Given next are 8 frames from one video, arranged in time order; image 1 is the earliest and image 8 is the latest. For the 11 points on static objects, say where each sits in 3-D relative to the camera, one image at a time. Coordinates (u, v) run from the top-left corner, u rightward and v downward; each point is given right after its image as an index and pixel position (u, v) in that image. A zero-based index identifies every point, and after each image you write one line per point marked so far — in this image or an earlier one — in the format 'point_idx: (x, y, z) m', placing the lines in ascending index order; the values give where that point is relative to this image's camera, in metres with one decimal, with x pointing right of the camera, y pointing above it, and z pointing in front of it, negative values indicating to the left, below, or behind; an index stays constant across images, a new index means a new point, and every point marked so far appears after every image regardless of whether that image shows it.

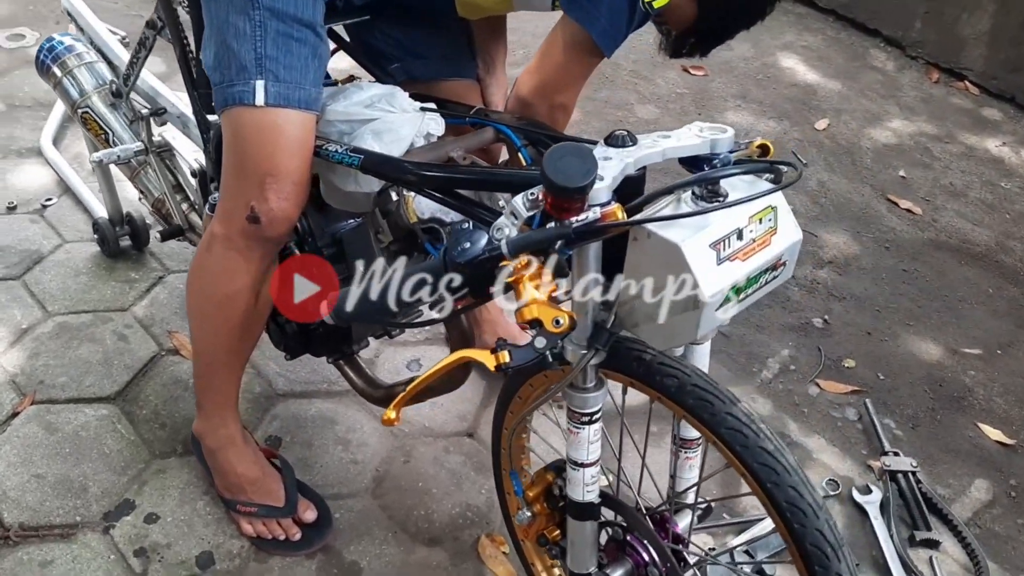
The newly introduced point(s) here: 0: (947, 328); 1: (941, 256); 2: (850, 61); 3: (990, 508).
0: (+1.3, -0.1, +2.6) m
1: (+1.4, +0.1, +2.8) m
2: (+1.5, +1.0, +3.9) m
3: (+1.1, -0.5, +2.1) m
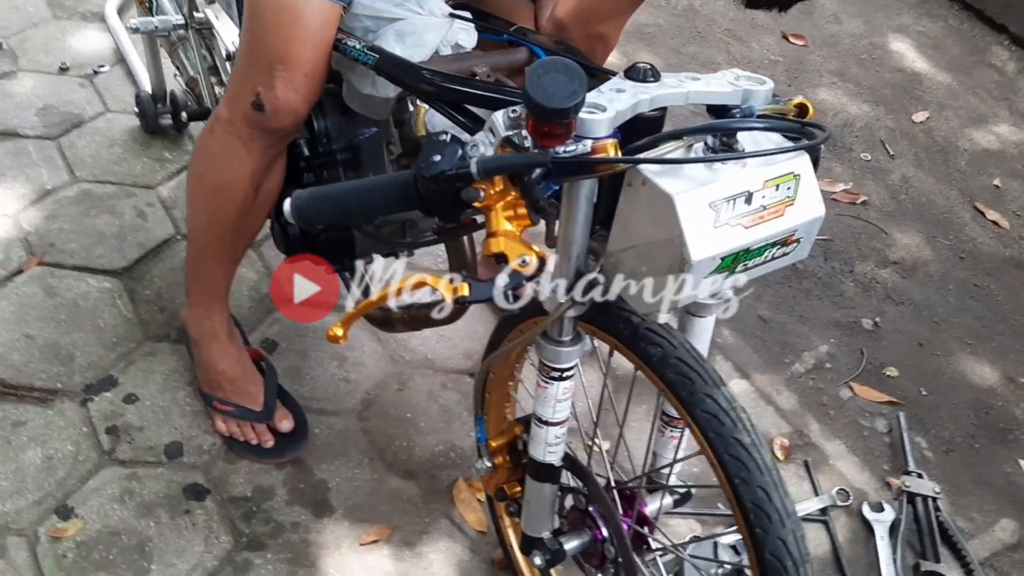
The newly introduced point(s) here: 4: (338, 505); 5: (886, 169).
0: (+1.3, -0.2, +2.4) m
1: (+1.5, 0.0, +2.6) m
2: (+1.9, +1.0, +3.6) m
3: (+1.1, -0.6, +1.9) m
4: (-0.3, -0.4, +1.7) m
5: (+1.3, +0.4, +2.9) m
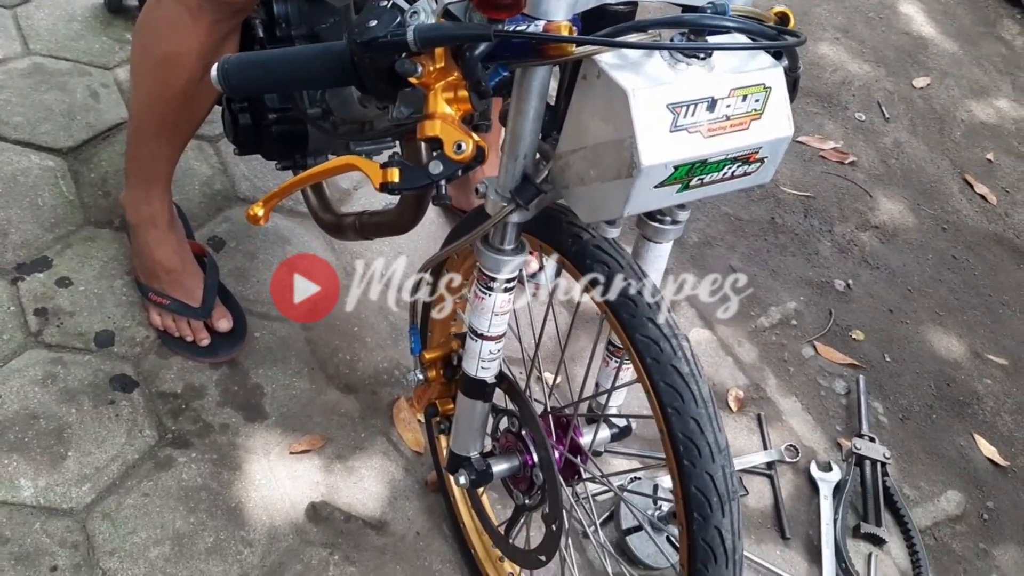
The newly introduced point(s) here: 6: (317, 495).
0: (+1.2, -0.1, +2.3) m
1: (+1.4, +0.1, +2.5) m
2: (+1.8, +1.1, +3.4) m
3: (+0.9, -0.5, +1.9) m
4: (-0.4, -0.2, +1.6) m
5: (+1.2, +0.5, +2.9) m
6: (-0.3, -0.4, +1.5) m
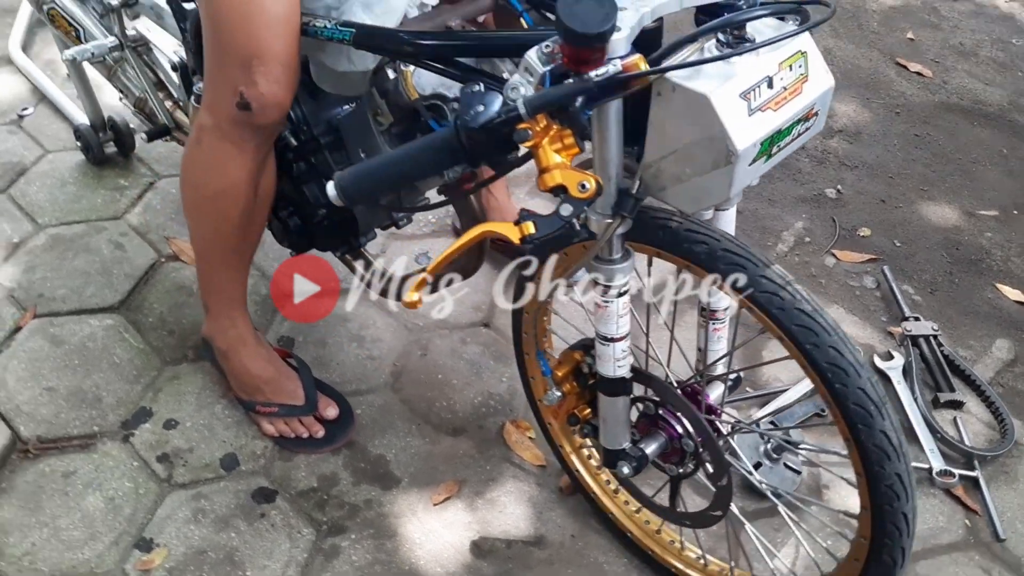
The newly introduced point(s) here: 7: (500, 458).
0: (+1.3, +0.3, +2.5) m
1: (+1.4, +0.5, +2.7) m
2: (+1.4, +1.6, +3.7) m
3: (+1.2, -0.2, +2.0) m
4: (-0.2, -0.4, +1.7) m
5: (+1.0, +0.8, +3.1) m
6: (-0.1, -0.5, +1.6) m
7: (0.0, -0.3, +1.8) m
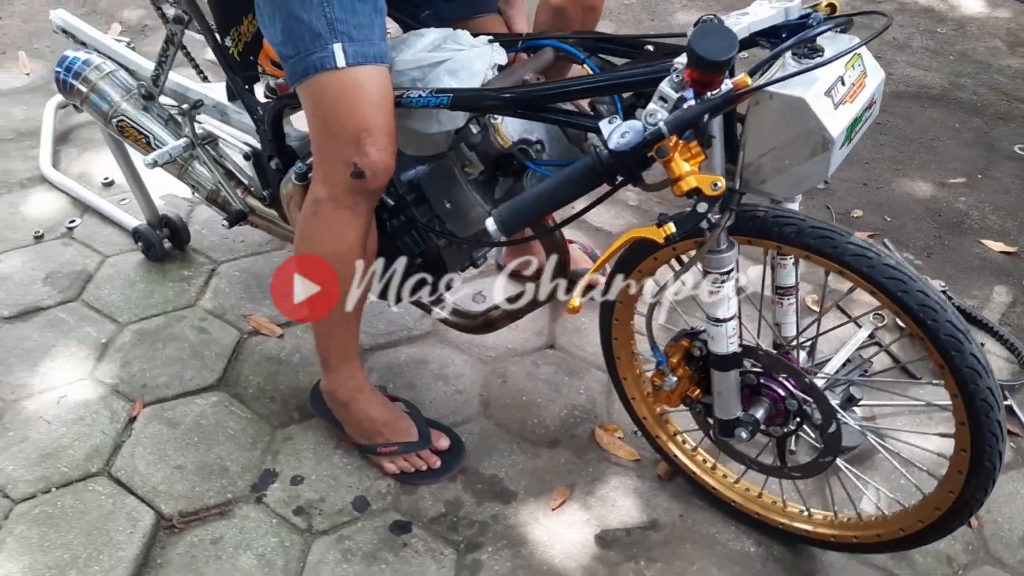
0: (+1.3, +0.4, +2.8) m
1: (+1.4, +0.6, +3.1) m
2: (+1.2, +1.6, +4.0) m
3: (+1.3, -0.1, +2.3) m
4: (0.0, -0.4, +1.9) m
5: (+1.0, +0.9, +3.4) m
6: (+0.2, -0.5, +1.8) m
7: (+0.2, -0.4, +1.9) m
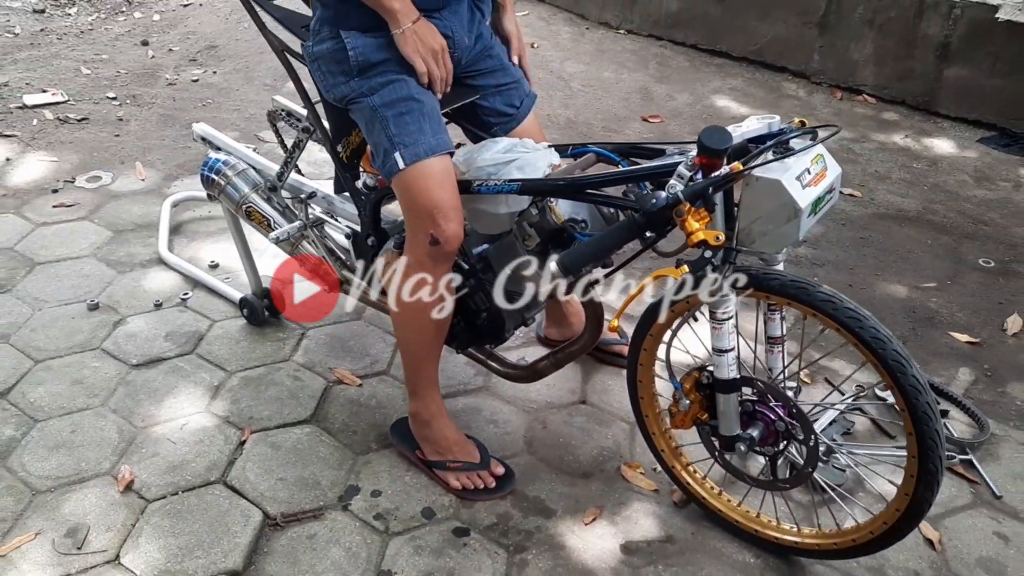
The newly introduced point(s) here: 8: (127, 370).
0: (+1.5, +0.1, +3.3) m
1: (+1.5, +0.3, +3.6) m
2: (+1.4, +1.1, +4.7) m
3: (+1.4, -0.3, +2.7) m
4: (+0.1, -0.6, +2.3) m
5: (+1.1, +0.5, +3.9) m
6: (+0.3, -0.6, +2.2) m
7: (+0.3, -0.5, +2.3) m
8: (-1.2, -0.2, +2.6) m
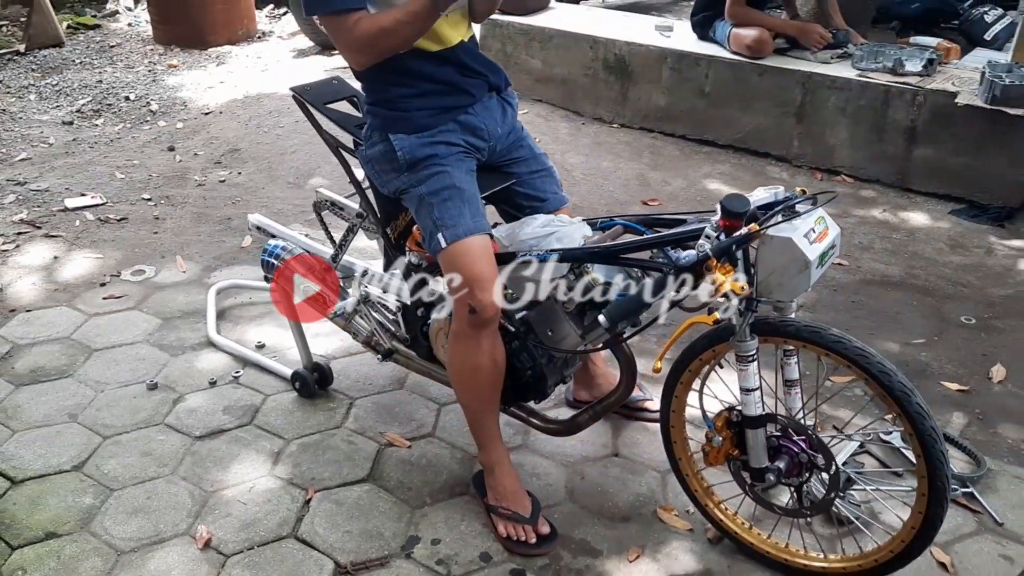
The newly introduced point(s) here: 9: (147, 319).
0: (+1.6, -0.2, +3.6) m
1: (+1.6, 0.0, +3.9) m
2: (+1.4, +0.7, +5.1) m
3: (+1.6, -0.5, +3.0) m
4: (+0.3, -0.7, +2.5) m
5: (+1.2, +0.1, +4.2) m
6: (+0.4, -0.8, +2.4) m
7: (+0.4, -0.7, +2.5) m
8: (-1.0, -0.5, +2.8) m
9: (-1.5, -0.1, +3.5) m
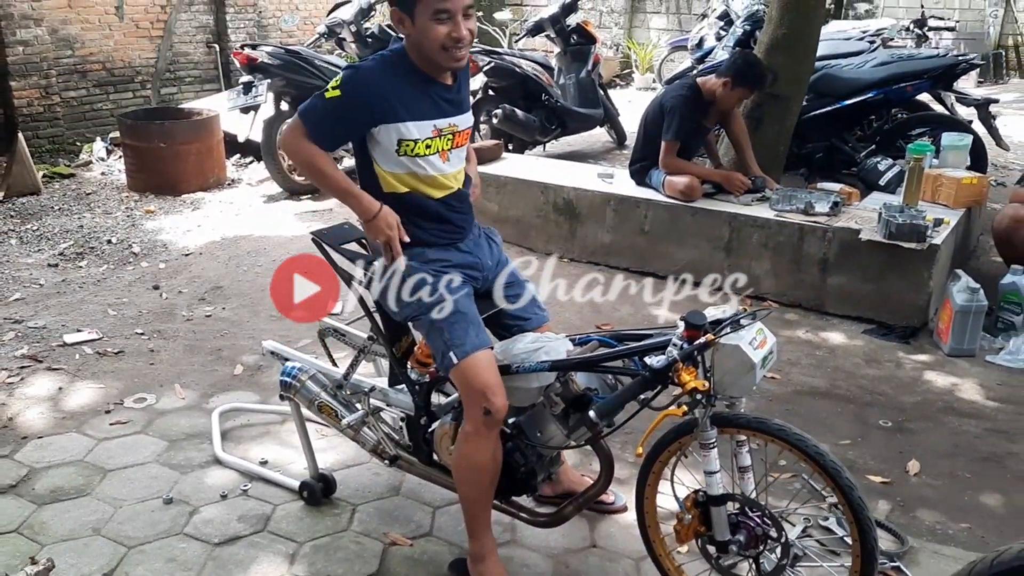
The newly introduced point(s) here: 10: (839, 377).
0: (+1.5, -0.7, +4.1) m
1: (+1.5, -0.6, +4.4) m
2: (+1.2, -0.1, +5.7) m
3: (+1.5, -0.9, +3.5) m
4: (+0.2, -1.1, +2.8) m
5: (+1.0, -0.5, +4.8) m
6: (+0.4, -1.1, +2.7) m
7: (+0.4, -1.1, +2.9) m
8: (-1.1, -0.9, +3.1) m
9: (-1.6, -0.7, +3.8) m
10: (+1.7, -0.5, +4.6) m
